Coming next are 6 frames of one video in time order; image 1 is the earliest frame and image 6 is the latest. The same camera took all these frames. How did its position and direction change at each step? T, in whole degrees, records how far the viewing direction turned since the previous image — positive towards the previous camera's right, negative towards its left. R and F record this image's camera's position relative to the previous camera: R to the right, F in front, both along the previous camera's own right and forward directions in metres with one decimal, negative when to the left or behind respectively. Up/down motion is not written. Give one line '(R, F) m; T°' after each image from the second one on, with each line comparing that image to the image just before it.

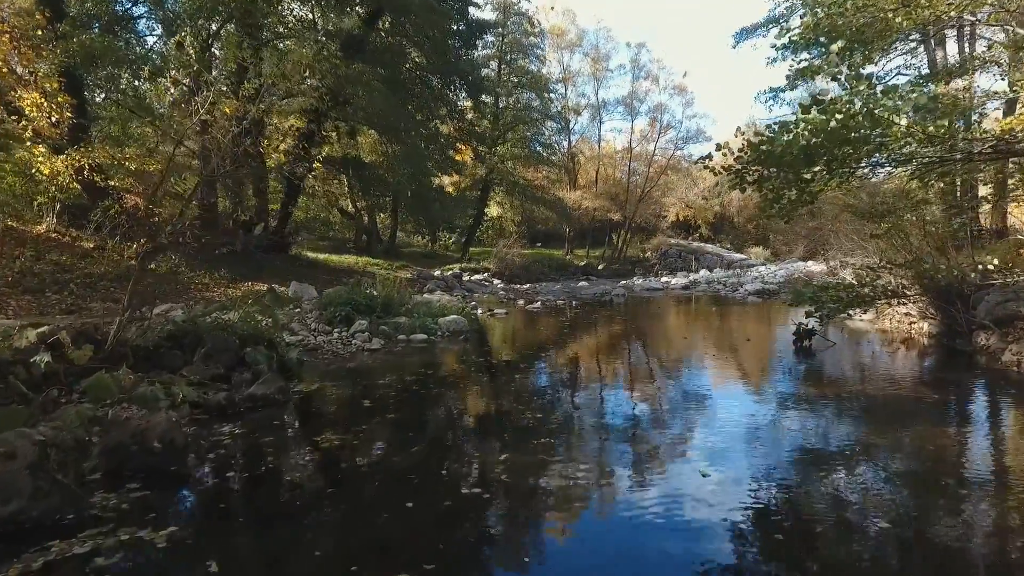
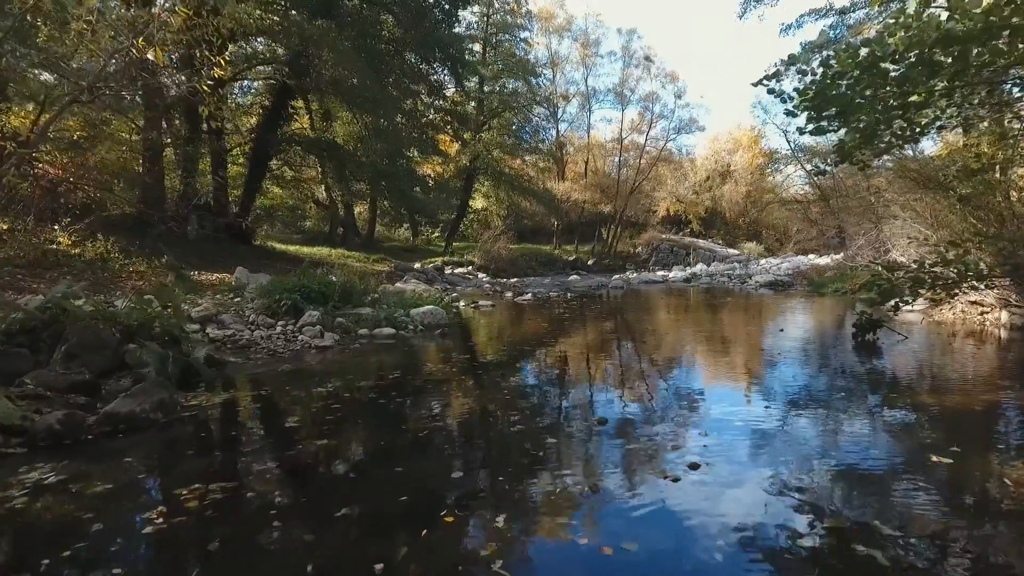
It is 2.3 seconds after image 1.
(0.0, +1.3) m; +1°
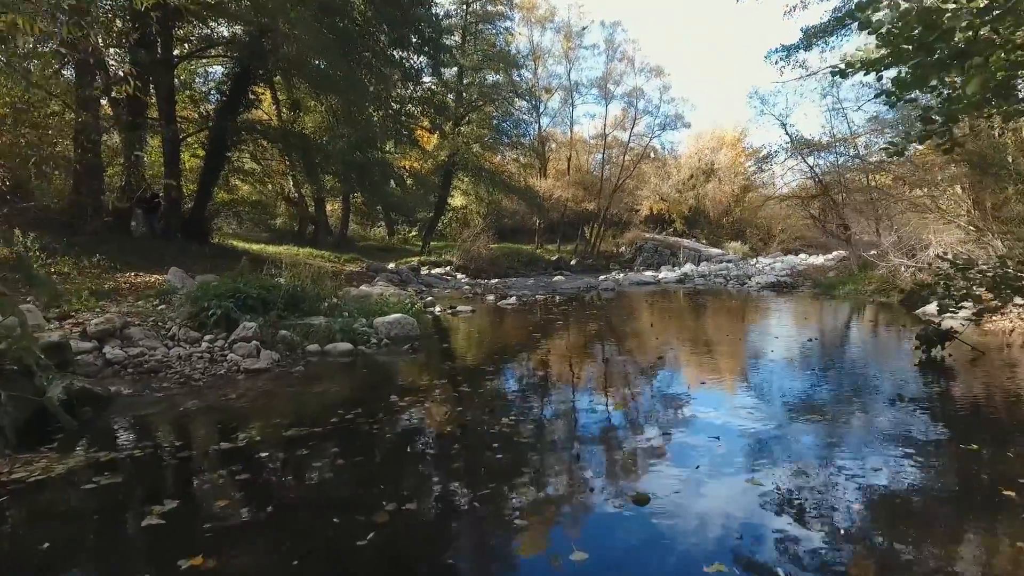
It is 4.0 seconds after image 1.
(0.0, +1.0) m; +2°
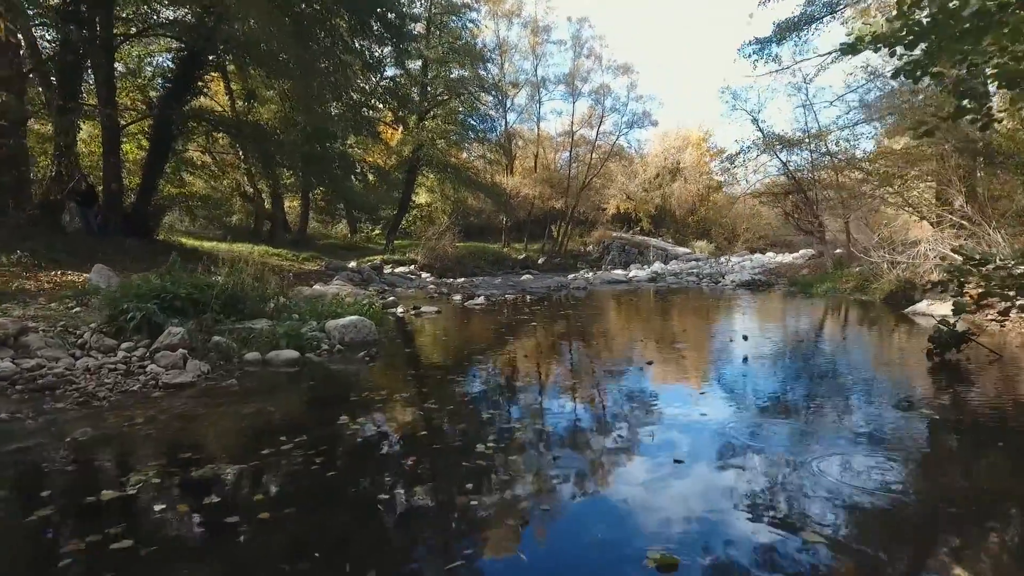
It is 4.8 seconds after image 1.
(0.0, +0.5) m; +3°
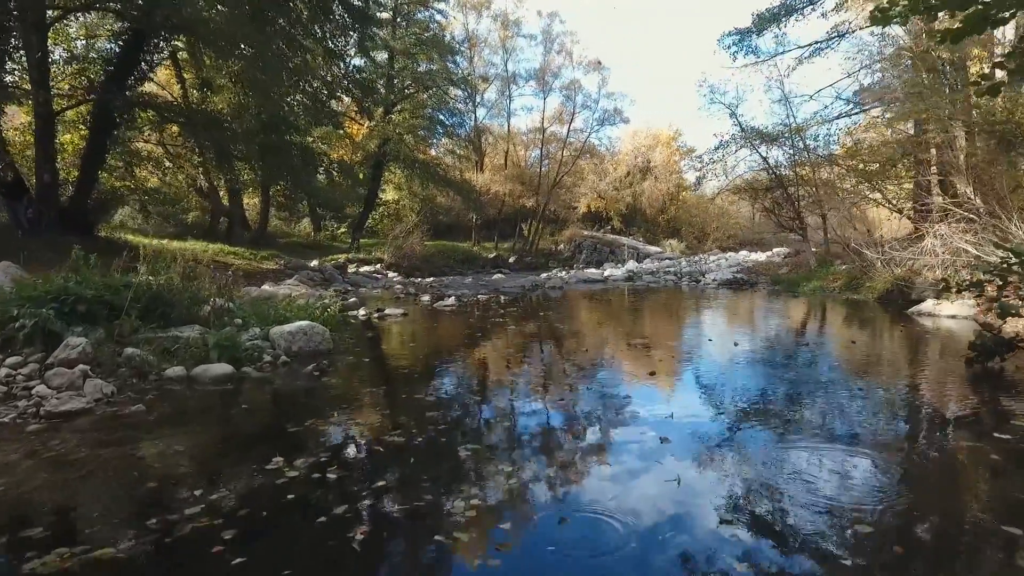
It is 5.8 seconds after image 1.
(-0.1, +0.6) m; +3°
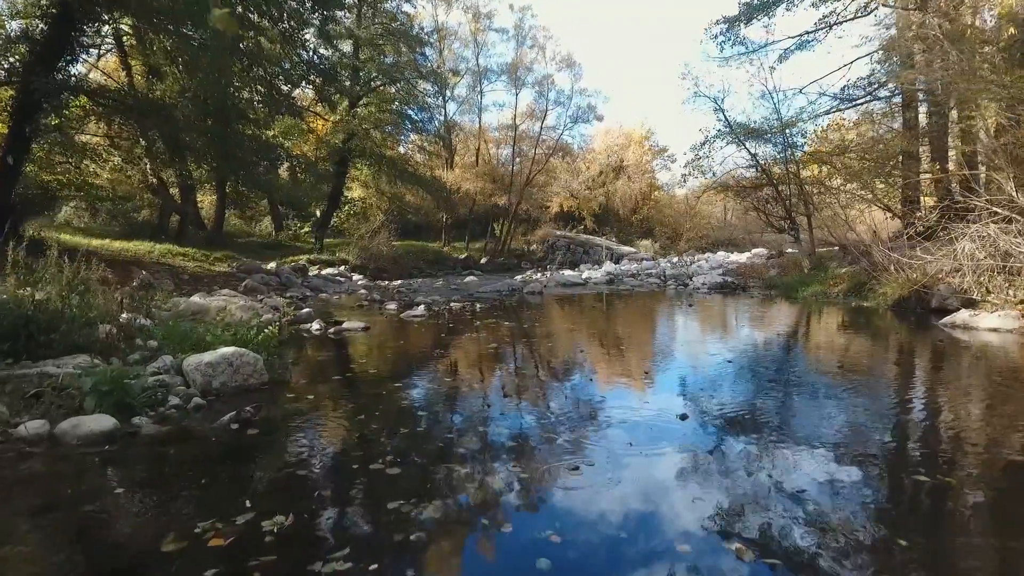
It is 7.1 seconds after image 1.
(-0.1, +0.8) m; +3°
